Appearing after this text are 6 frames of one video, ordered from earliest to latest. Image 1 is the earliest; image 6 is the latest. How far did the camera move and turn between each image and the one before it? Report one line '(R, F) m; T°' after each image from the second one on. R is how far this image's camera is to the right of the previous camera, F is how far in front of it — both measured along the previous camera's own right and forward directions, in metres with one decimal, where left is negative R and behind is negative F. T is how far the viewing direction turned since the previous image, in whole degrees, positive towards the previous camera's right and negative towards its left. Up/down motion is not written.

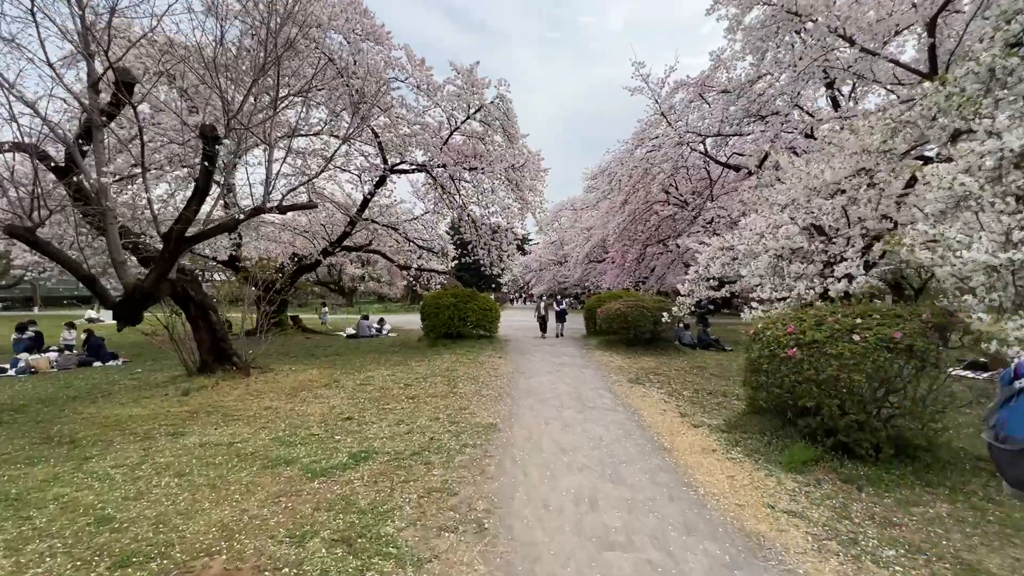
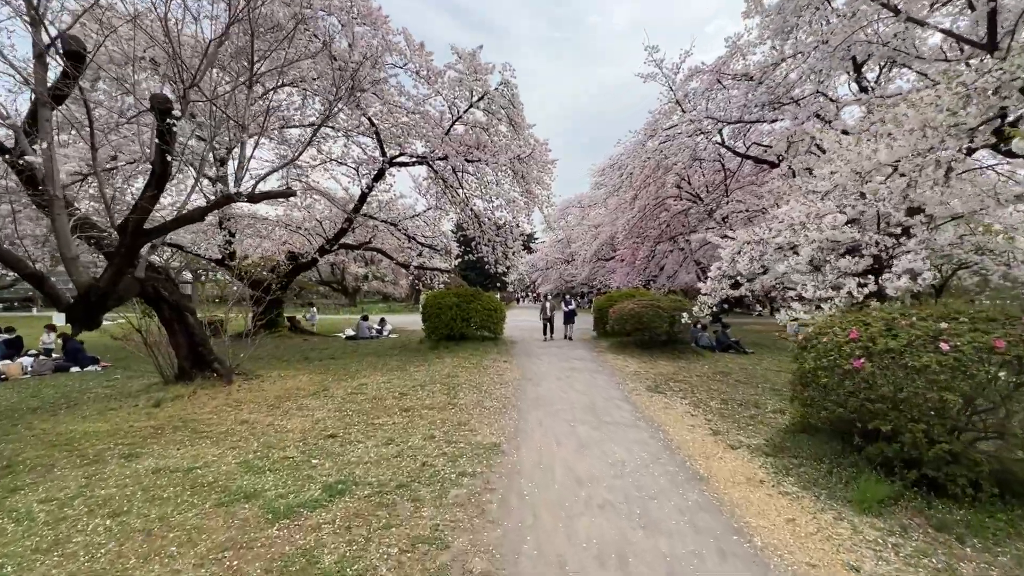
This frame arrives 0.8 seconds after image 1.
(0.0, +0.7) m; -1°
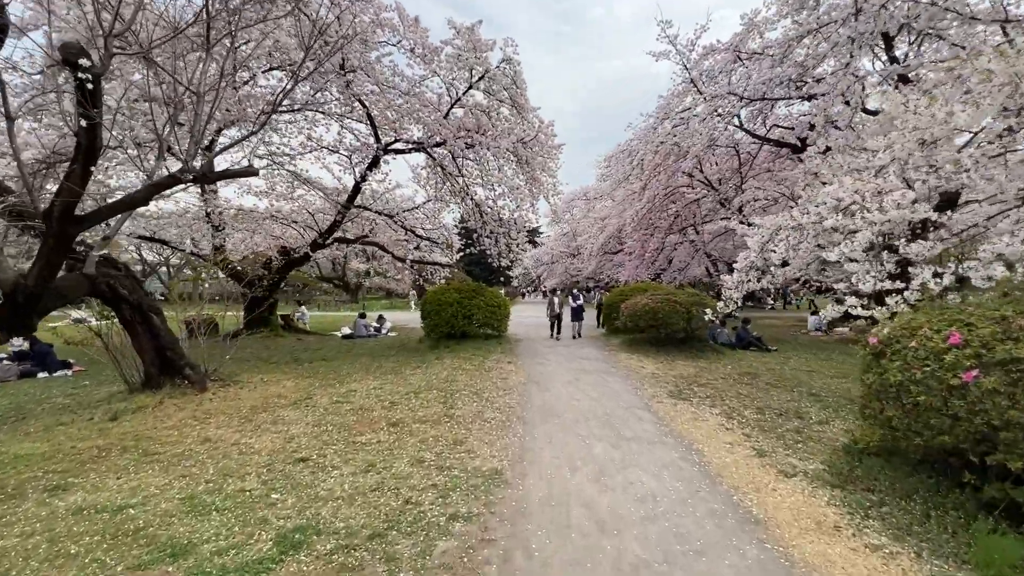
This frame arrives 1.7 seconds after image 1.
(0.0, +0.7) m; -1°
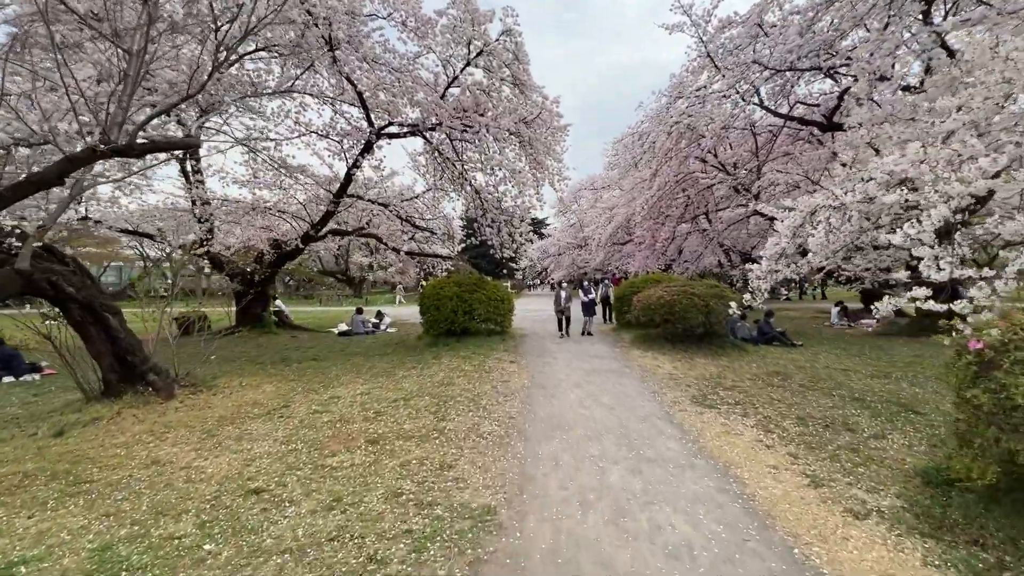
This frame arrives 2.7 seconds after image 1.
(+0.1, +0.7) m; -1°
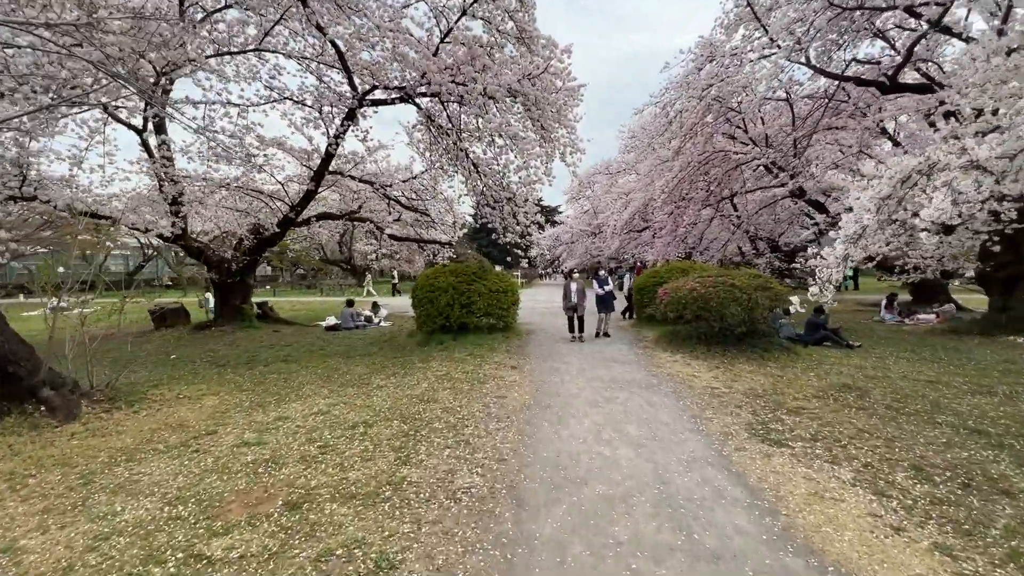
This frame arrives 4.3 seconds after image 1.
(+0.2, +1.3) m; -2°
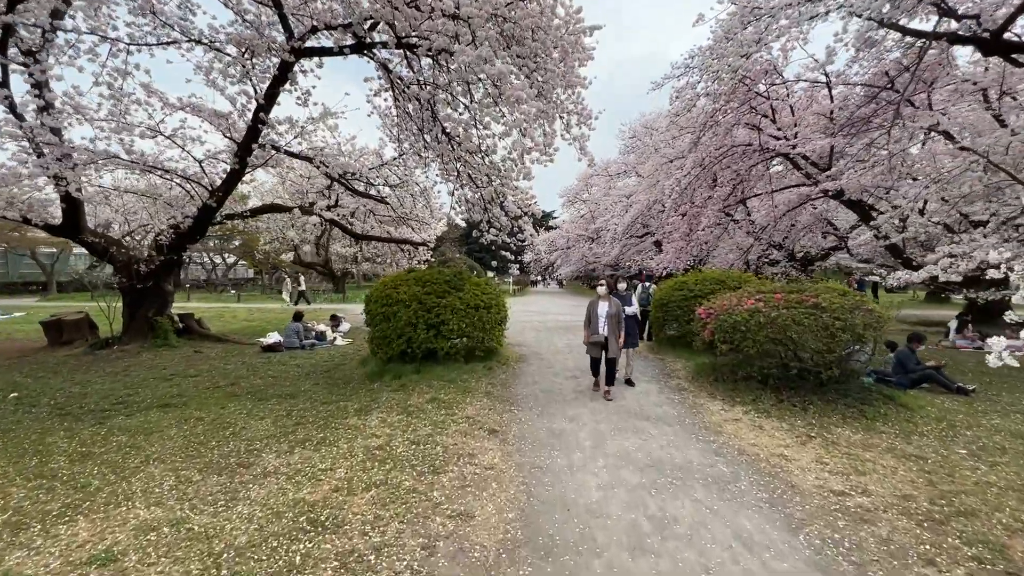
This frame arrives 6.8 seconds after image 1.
(+0.1, +2.2) m; +1°
